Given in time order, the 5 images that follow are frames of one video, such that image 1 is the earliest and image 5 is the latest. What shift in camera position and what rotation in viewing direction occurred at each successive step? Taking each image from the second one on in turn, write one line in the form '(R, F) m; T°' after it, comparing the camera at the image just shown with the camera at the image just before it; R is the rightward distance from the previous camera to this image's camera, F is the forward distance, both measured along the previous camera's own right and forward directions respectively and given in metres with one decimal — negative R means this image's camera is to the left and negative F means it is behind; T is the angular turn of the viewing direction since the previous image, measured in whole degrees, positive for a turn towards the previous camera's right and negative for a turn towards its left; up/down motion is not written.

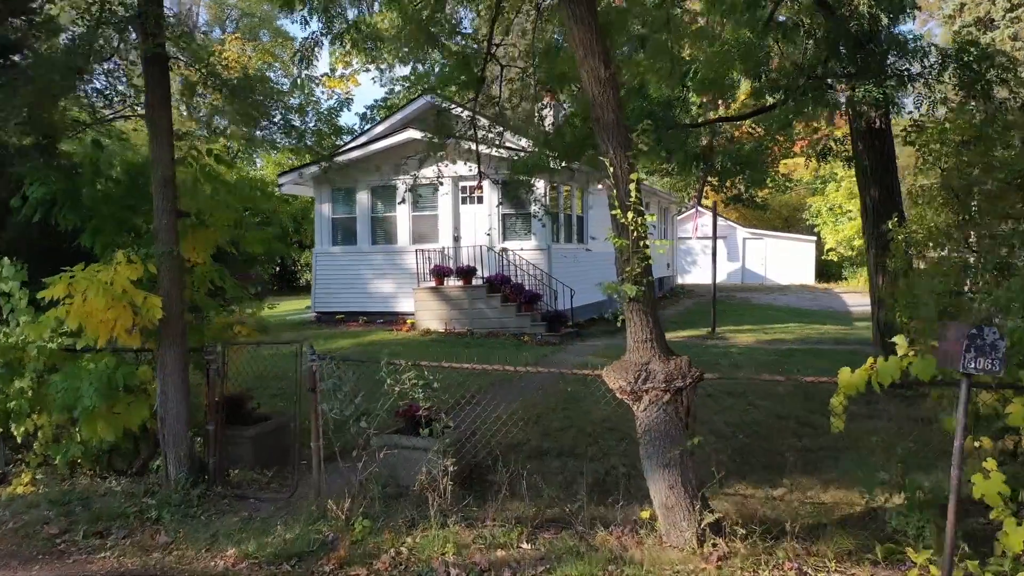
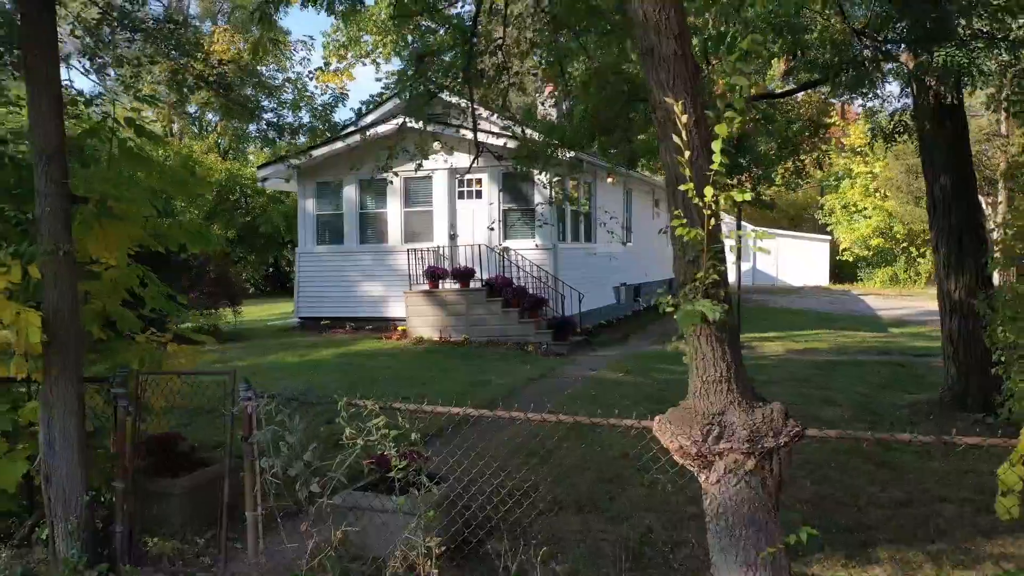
(0.0, +1.4) m; 0°
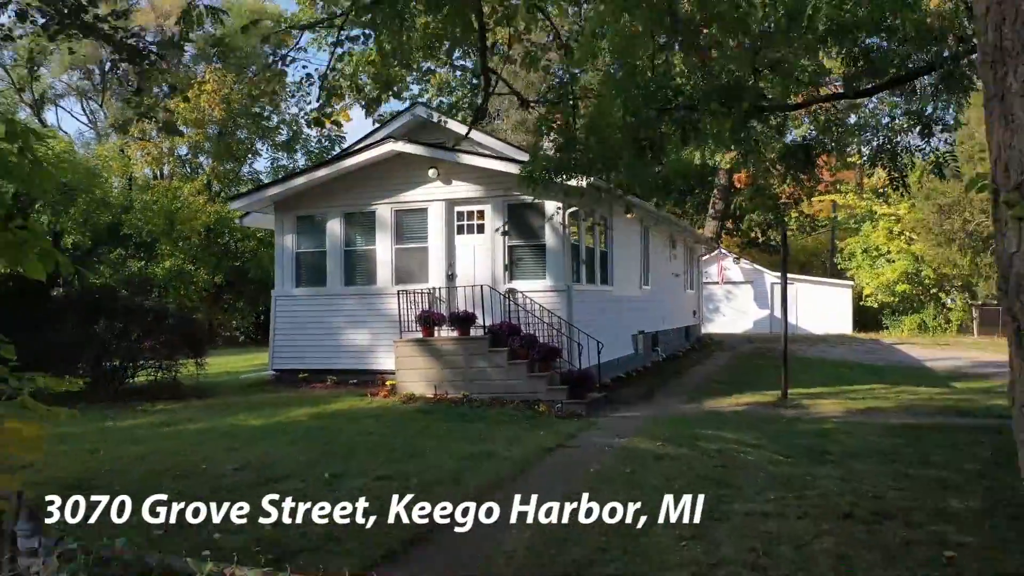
(-0.1, +1.8) m; 0°
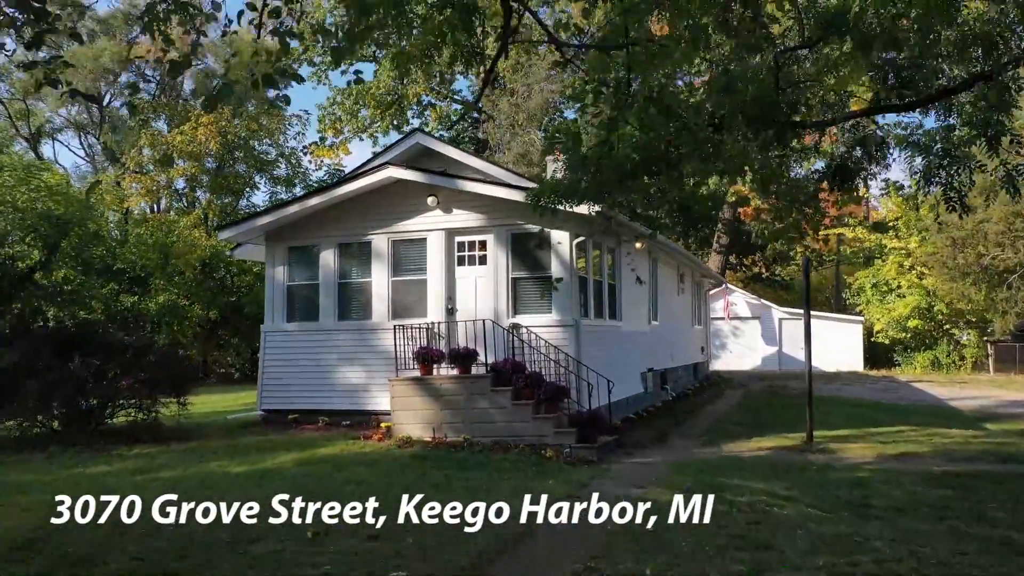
(-0.1, +0.7) m; 0°
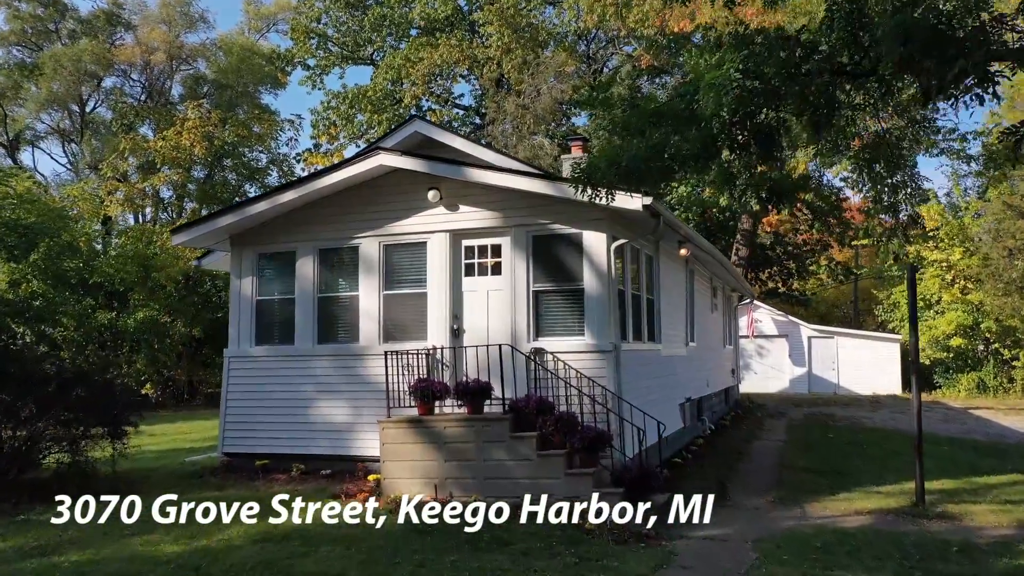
(-0.2, +2.2) m; 0°
